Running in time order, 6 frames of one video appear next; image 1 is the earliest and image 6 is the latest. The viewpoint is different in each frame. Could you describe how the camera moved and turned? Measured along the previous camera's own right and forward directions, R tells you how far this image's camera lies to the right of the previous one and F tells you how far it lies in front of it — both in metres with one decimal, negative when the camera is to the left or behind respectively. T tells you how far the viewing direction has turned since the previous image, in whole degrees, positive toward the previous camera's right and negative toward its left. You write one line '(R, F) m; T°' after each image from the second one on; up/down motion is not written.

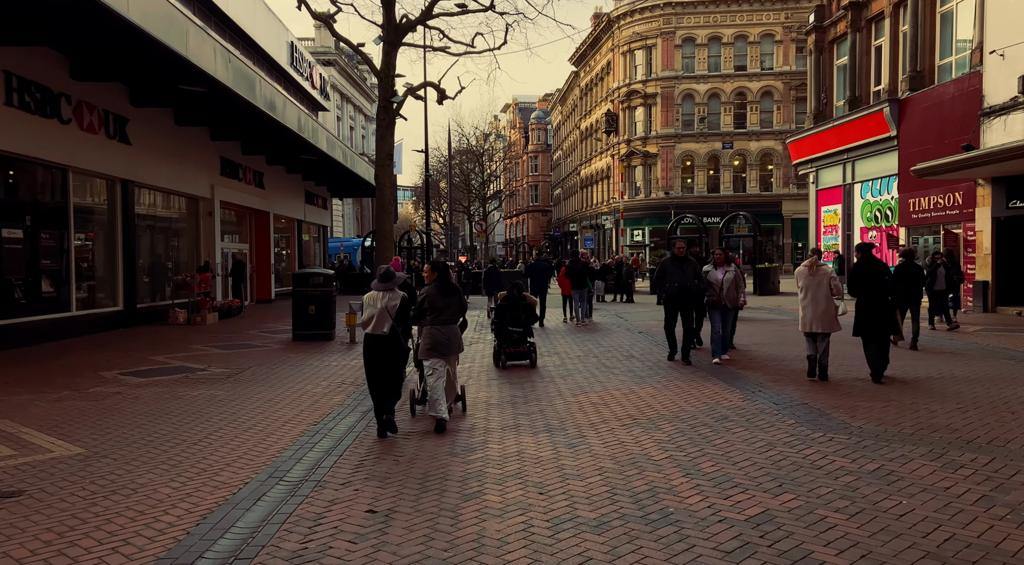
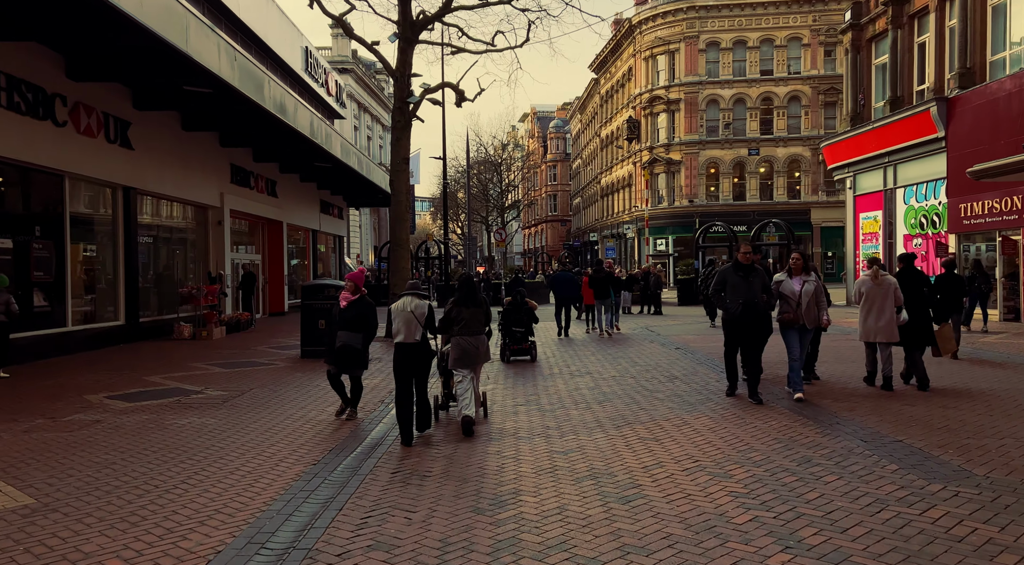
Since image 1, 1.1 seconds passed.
(-0.1, +1.2) m; -1°
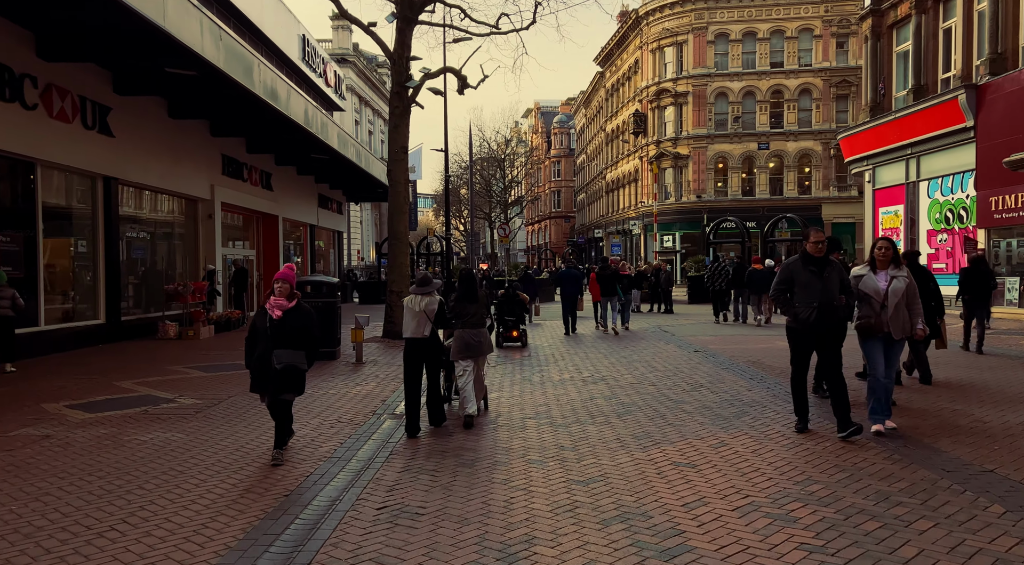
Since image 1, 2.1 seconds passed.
(0.0, +1.0) m; 0°
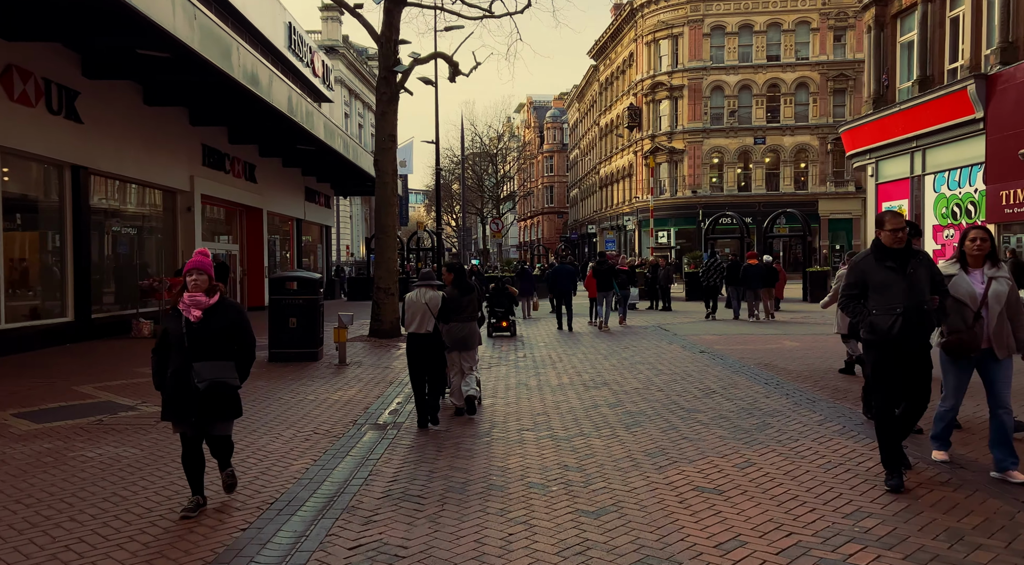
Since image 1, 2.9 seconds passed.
(0.0, +0.8) m; +1°
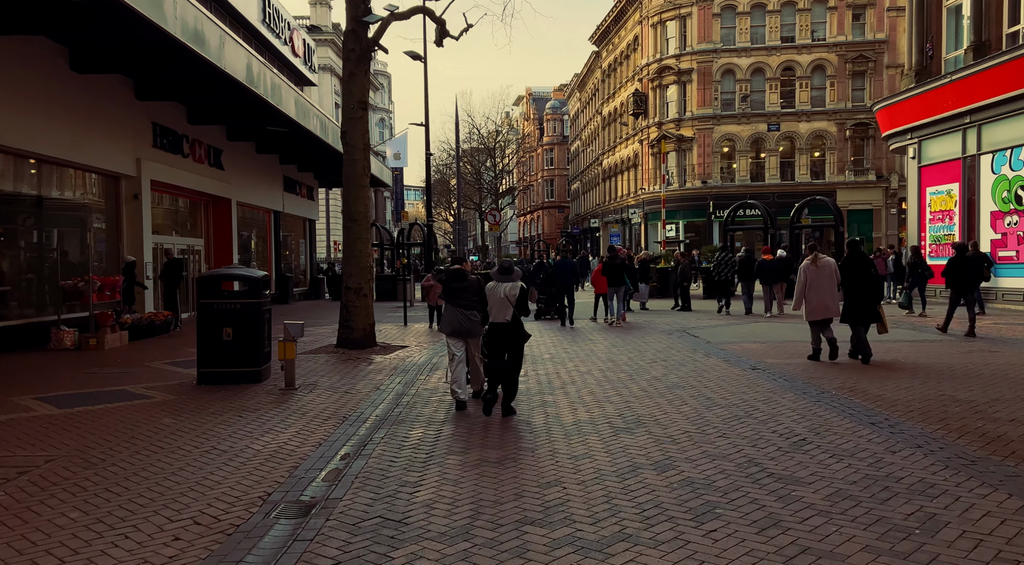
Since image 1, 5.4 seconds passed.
(0.0, +2.7) m; 0°
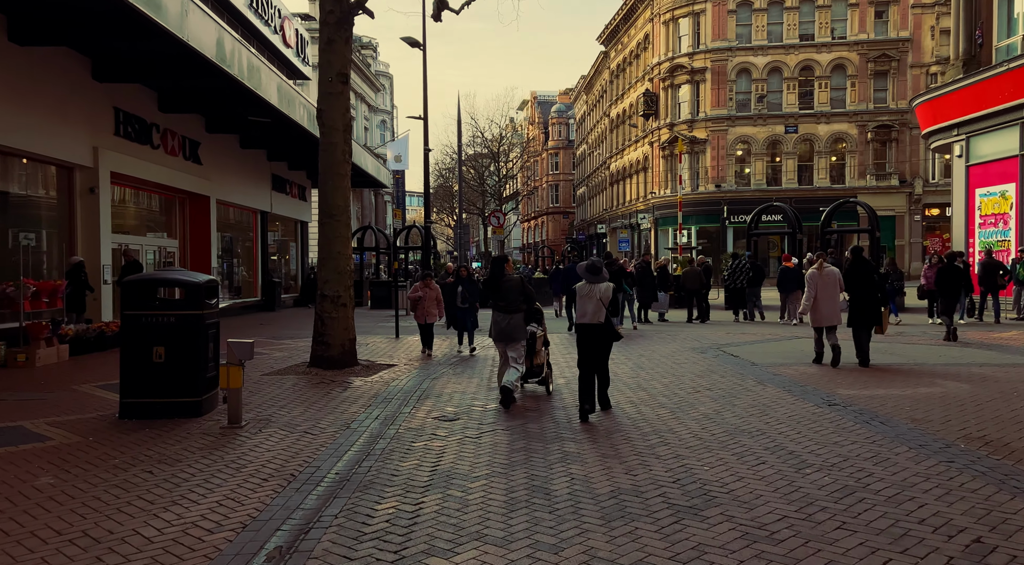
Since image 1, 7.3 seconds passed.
(-0.1, +2.0) m; 0°
